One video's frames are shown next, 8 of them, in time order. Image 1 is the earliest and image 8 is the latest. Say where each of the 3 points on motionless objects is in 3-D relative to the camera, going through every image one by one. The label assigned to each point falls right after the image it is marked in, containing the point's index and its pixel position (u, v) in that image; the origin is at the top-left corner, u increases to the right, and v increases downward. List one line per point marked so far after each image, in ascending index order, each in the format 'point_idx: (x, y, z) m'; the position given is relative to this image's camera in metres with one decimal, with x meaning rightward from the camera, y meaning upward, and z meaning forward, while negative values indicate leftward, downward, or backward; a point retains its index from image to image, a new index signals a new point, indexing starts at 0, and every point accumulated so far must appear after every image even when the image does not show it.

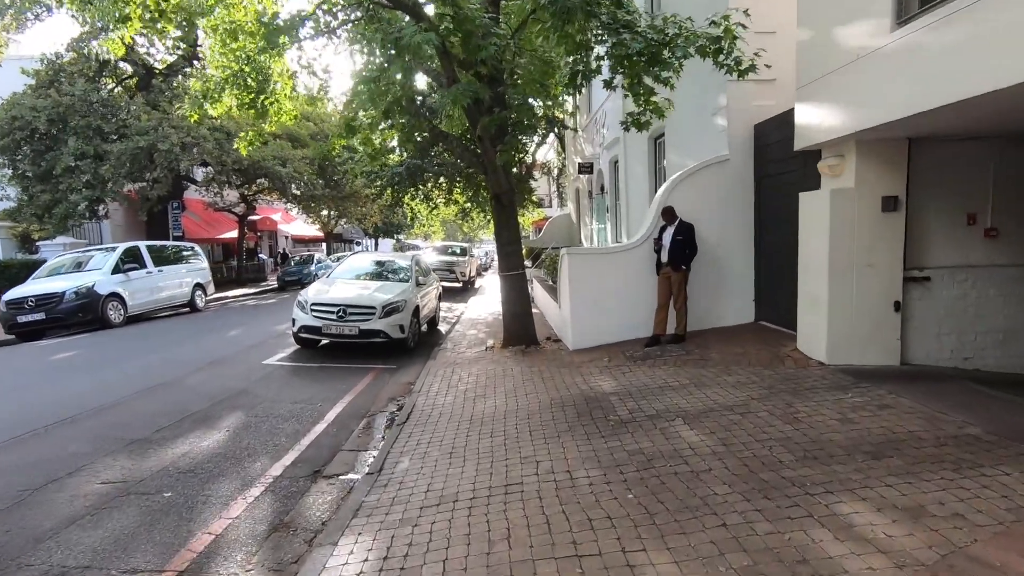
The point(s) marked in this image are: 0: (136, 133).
0: (-11.2, +4.6, +16.0) m
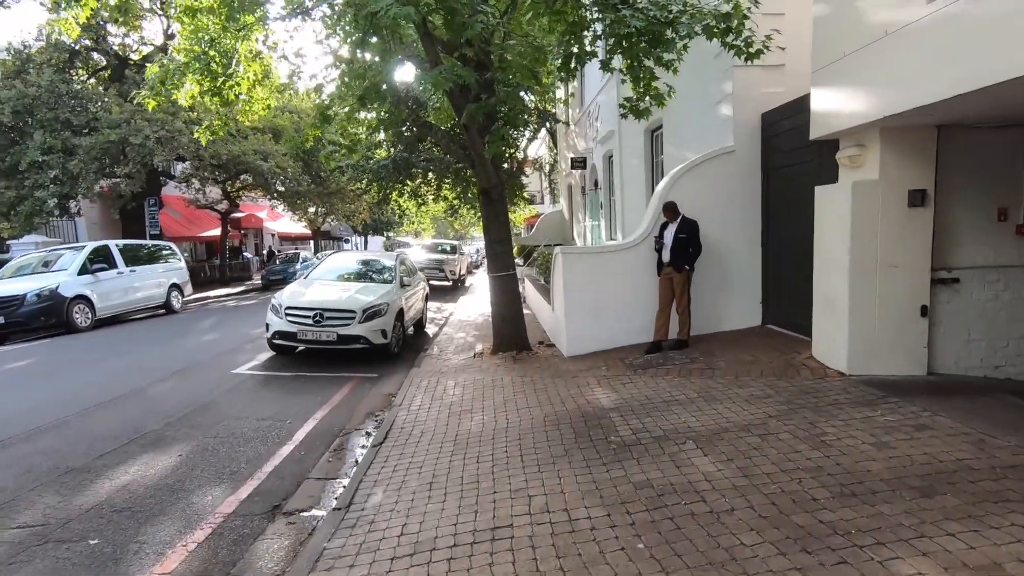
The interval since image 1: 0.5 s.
0: (-11.4, +4.6, +15.2) m
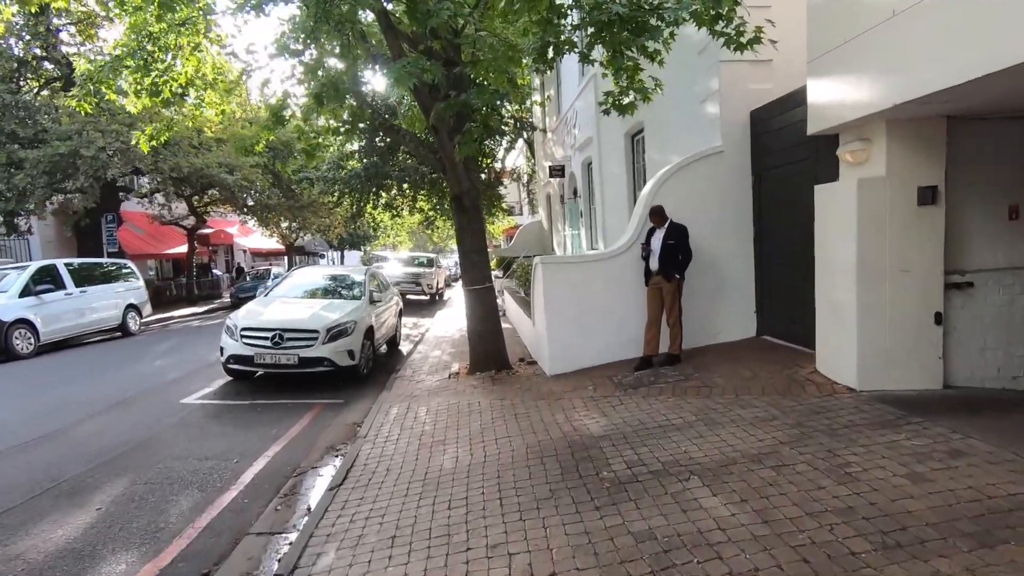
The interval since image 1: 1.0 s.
0: (-12.1, +4.0, +14.3) m
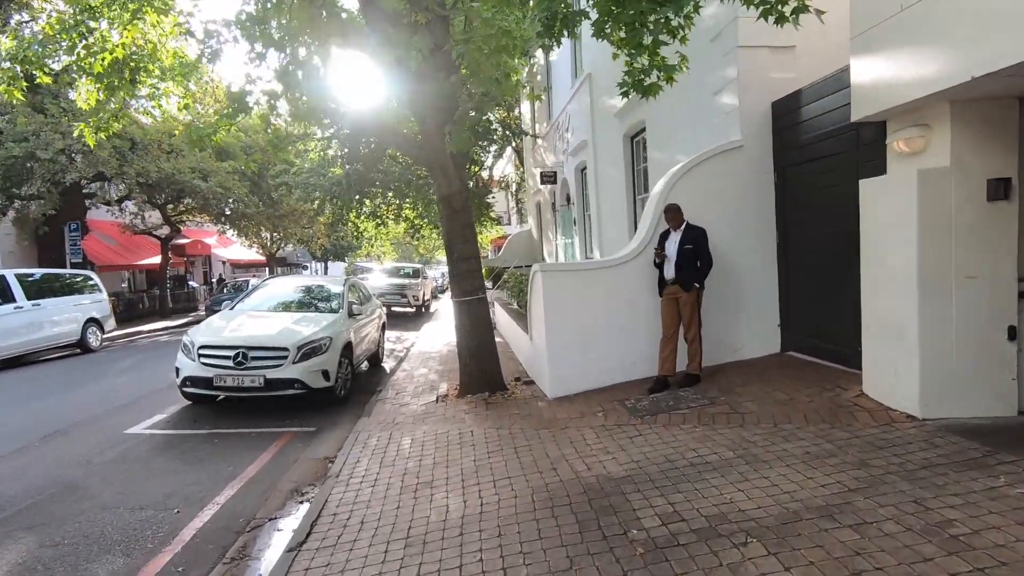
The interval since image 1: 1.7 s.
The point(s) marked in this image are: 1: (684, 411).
0: (-12.3, +3.7, +13.3) m
1: (+1.6, -1.1, +4.9) m
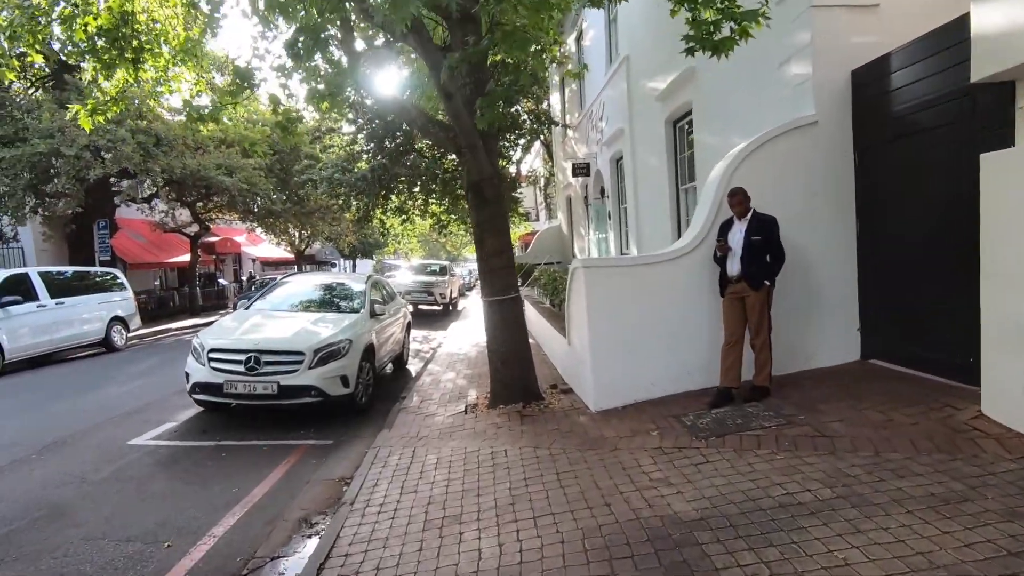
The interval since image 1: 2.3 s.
0: (-11.6, +3.7, +13.2) m
1: (+1.9, -1.1, +4.2) m
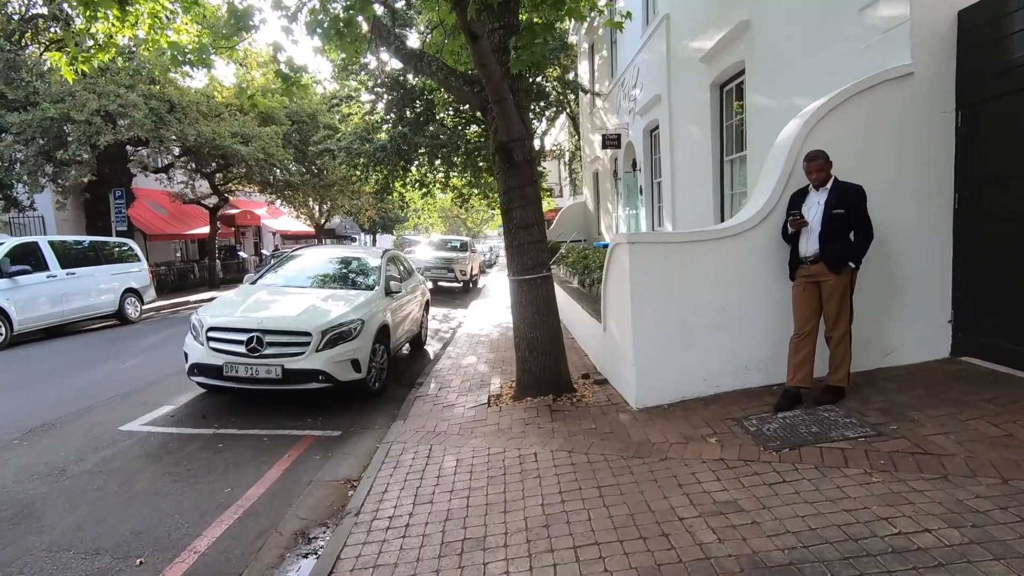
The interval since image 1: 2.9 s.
0: (-11.0, +4.4, +12.7) m
1: (+2.1, -1.0, +3.5) m
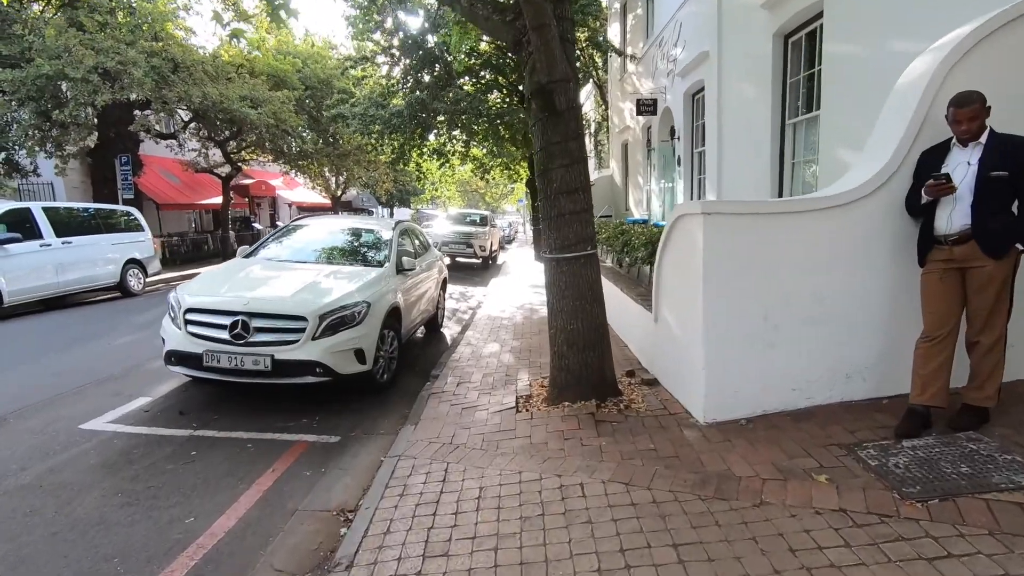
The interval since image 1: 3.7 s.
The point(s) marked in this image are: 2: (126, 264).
0: (-10.4, +5.1, +11.9) m
1: (+2.3, -1.0, +2.5) m
2: (-8.9, +0.5, +12.5) m
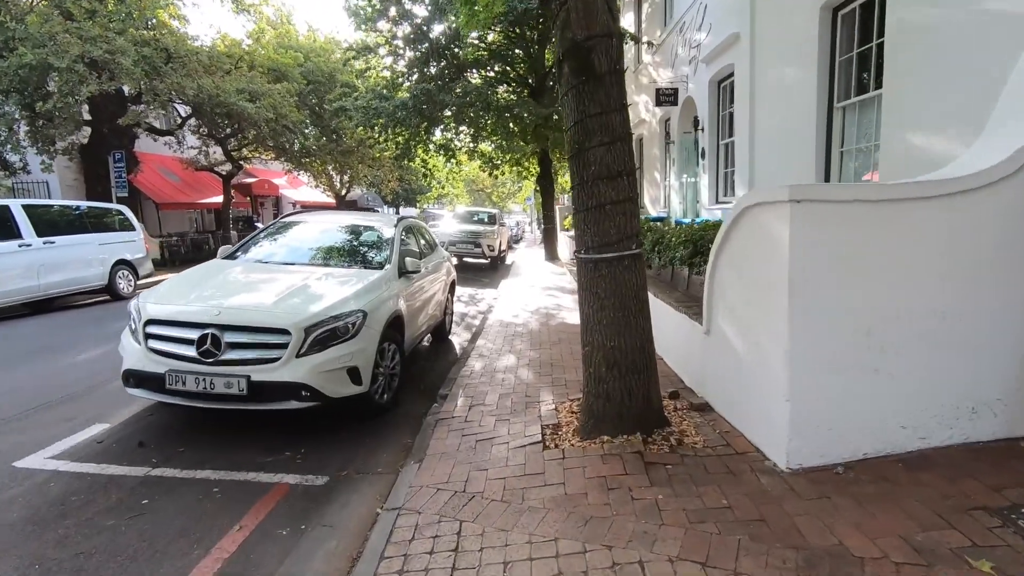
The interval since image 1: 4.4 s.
0: (-10.1, +5.1, +11.2) m
1: (+2.5, -1.0, +1.7) m
2: (-8.7, +0.5, +11.8) m
